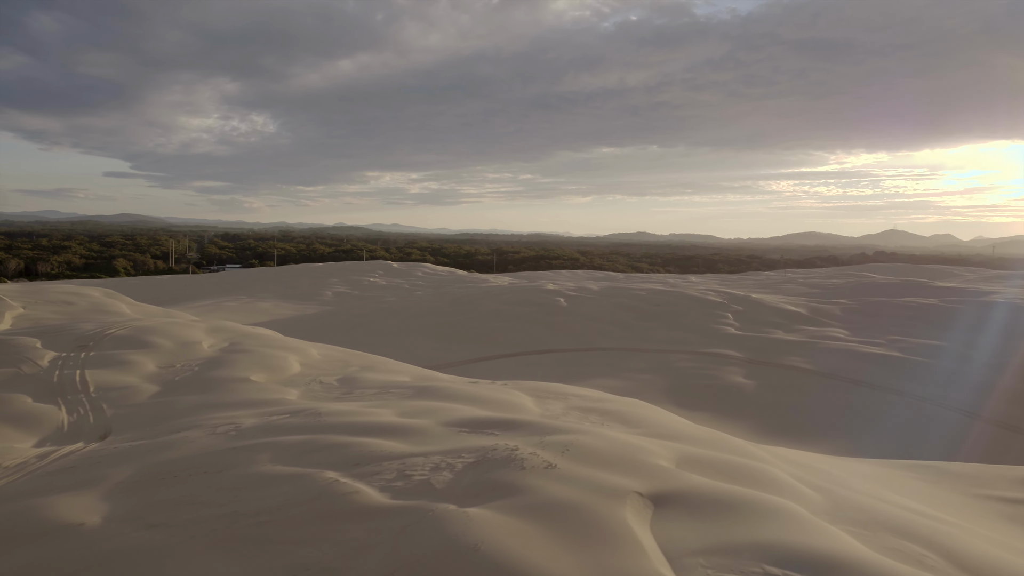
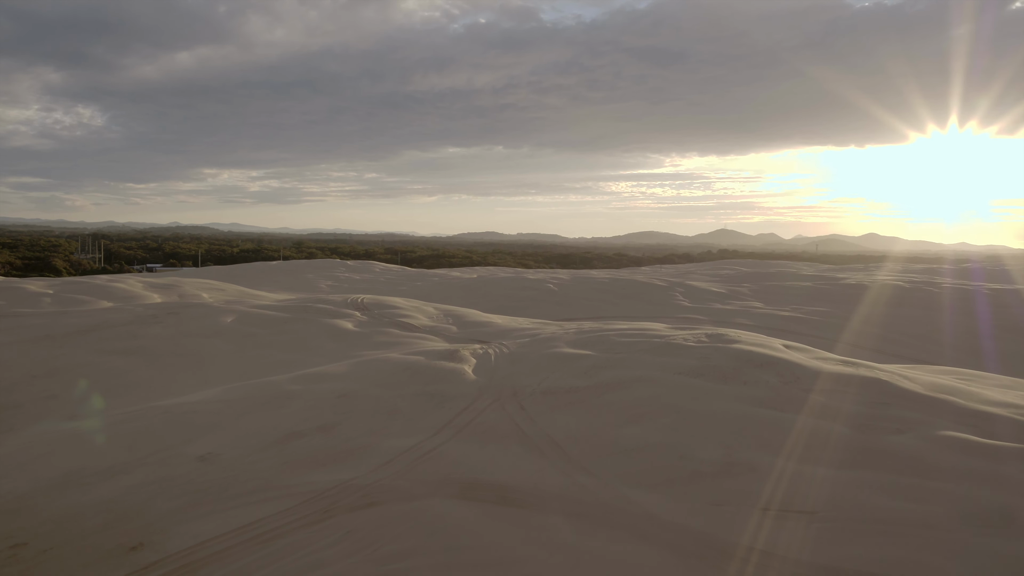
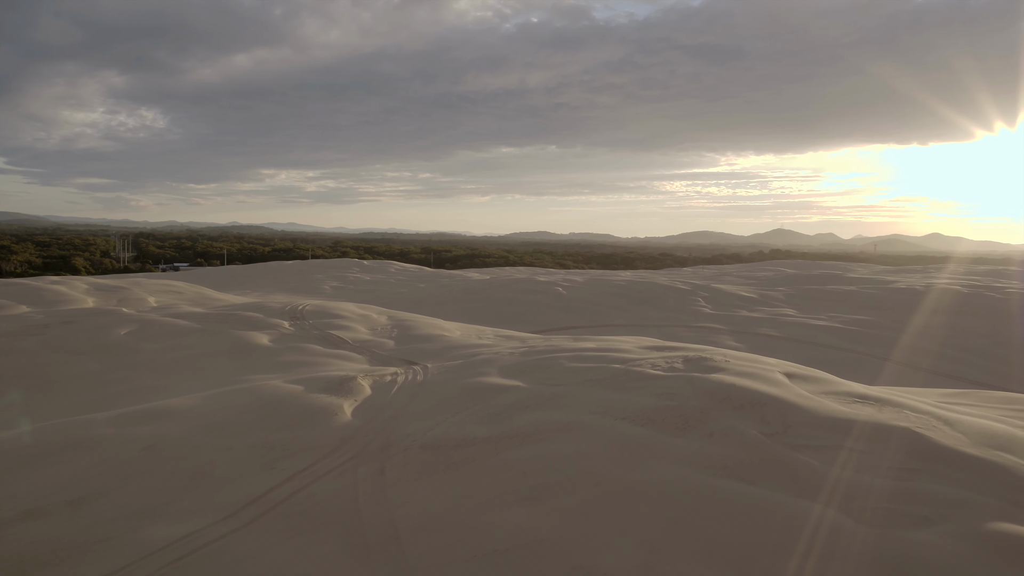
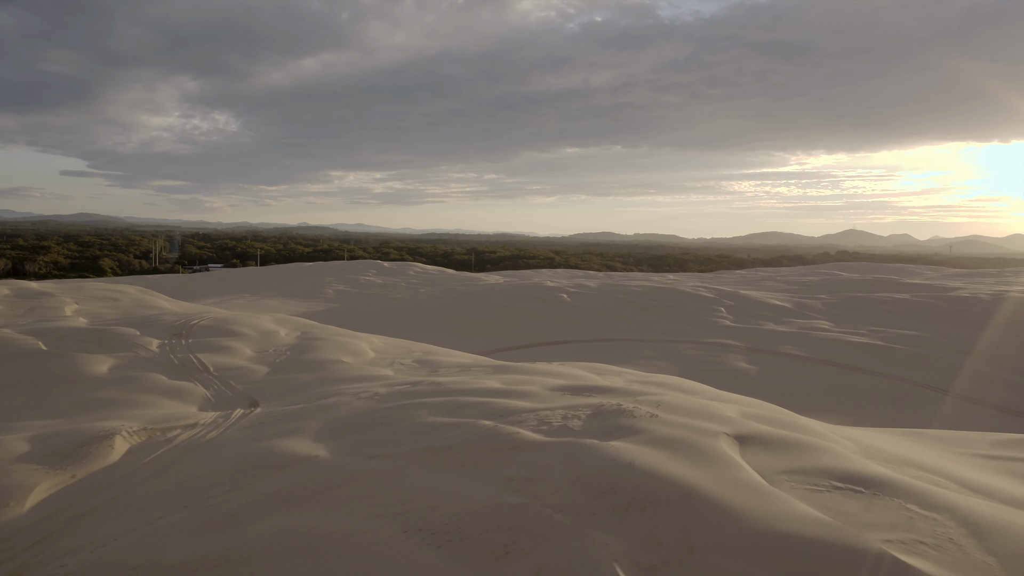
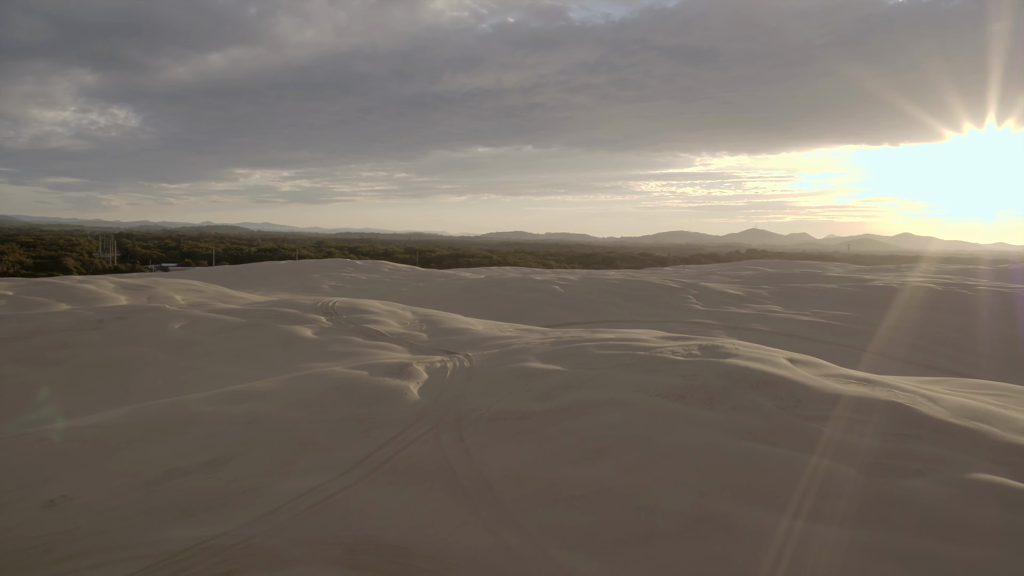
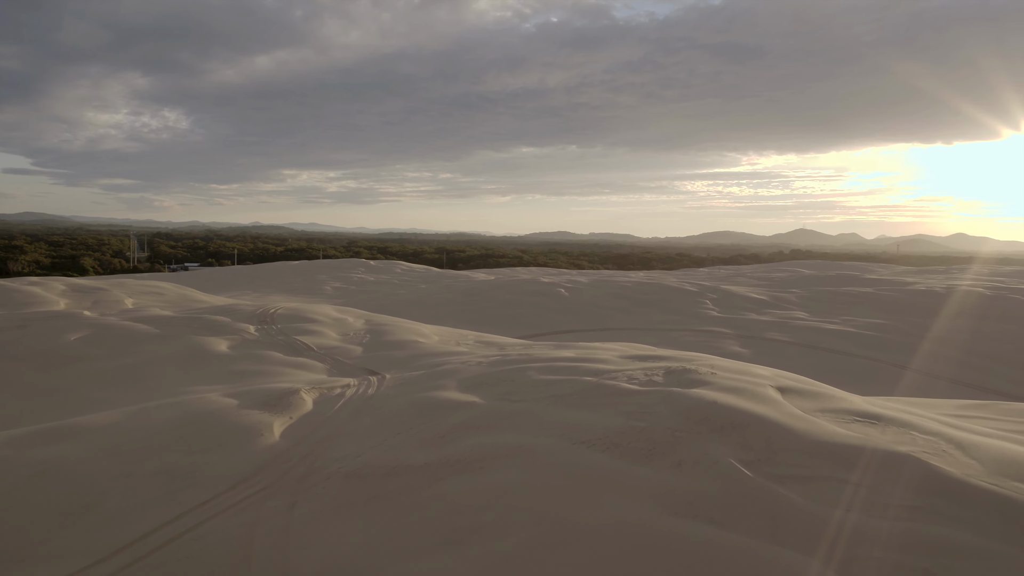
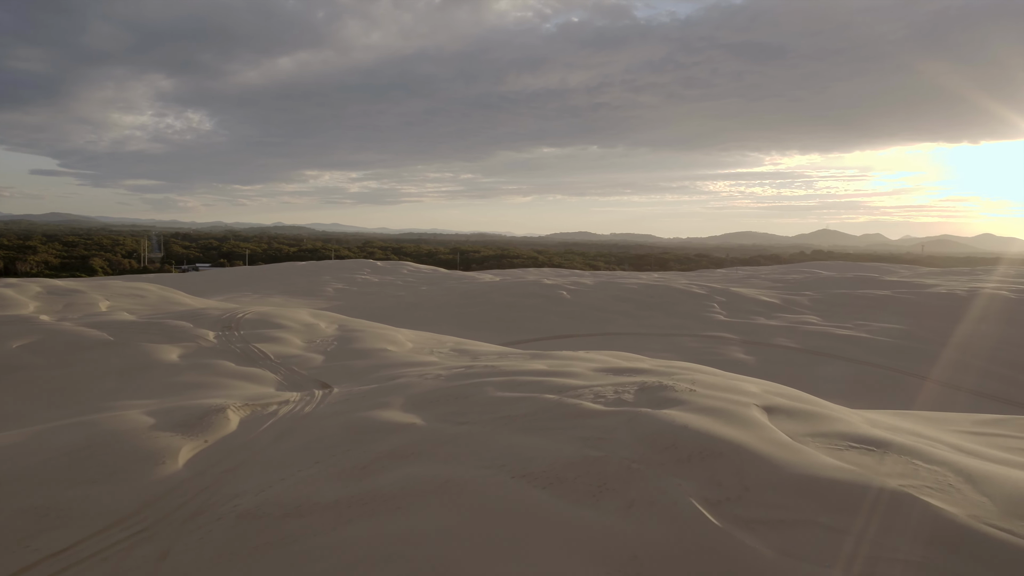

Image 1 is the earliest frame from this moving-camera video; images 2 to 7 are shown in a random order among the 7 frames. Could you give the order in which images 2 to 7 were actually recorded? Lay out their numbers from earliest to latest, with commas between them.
4, 7, 6, 3, 5, 2
